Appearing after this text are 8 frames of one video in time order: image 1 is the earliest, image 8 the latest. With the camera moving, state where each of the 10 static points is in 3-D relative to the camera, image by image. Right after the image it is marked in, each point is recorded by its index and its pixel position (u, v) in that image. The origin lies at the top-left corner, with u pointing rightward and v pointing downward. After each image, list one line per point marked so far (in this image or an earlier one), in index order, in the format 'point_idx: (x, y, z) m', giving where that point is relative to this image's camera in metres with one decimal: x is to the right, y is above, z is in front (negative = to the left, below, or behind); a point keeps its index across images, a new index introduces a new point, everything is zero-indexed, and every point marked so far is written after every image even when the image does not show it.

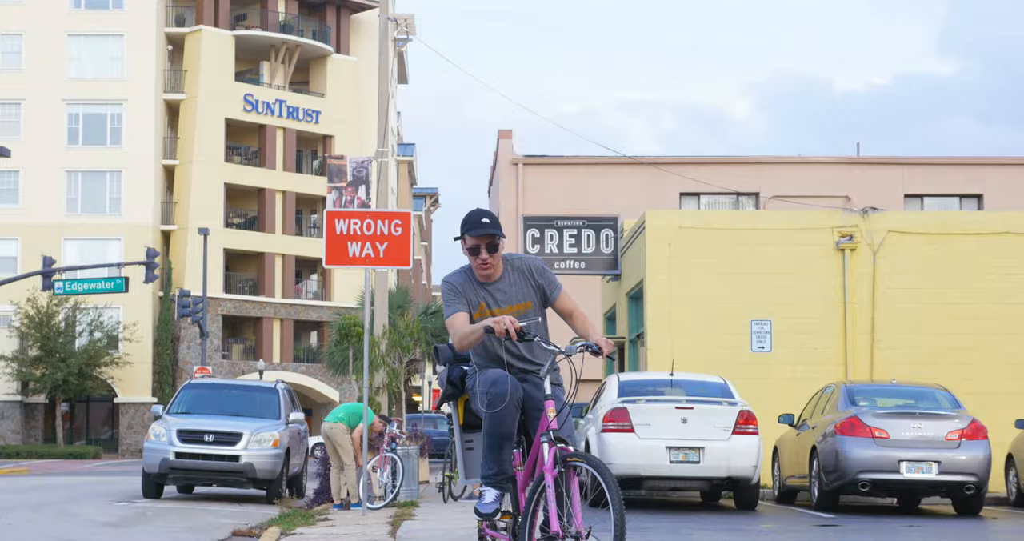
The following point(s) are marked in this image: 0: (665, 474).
0: (+1.3, -1.7, +14.5) m
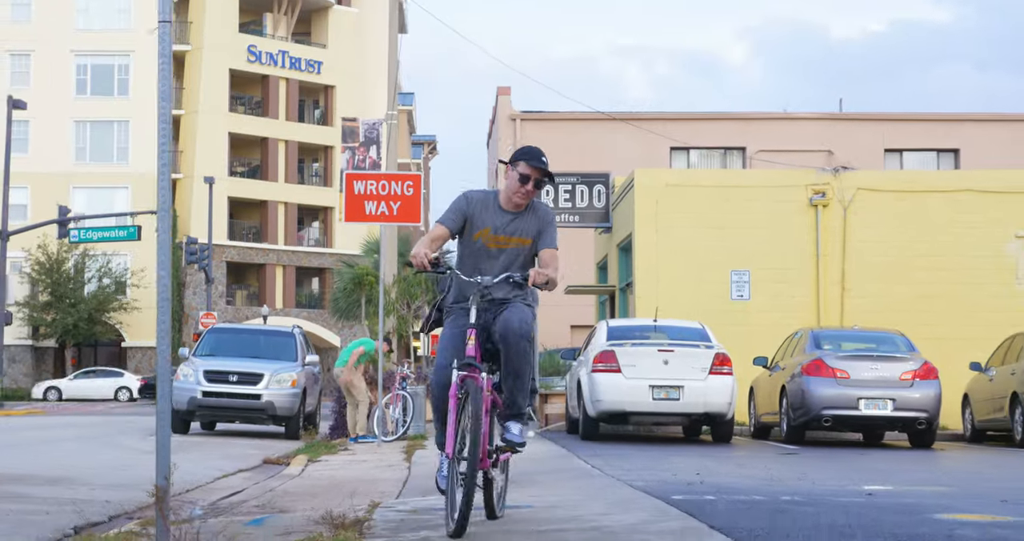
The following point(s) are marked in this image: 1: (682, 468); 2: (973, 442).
0: (+1.3, -1.3, +16.2) m
1: (+1.1, -1.3, +11.4) m
2: (+5.0, -1.9, +19.2) m
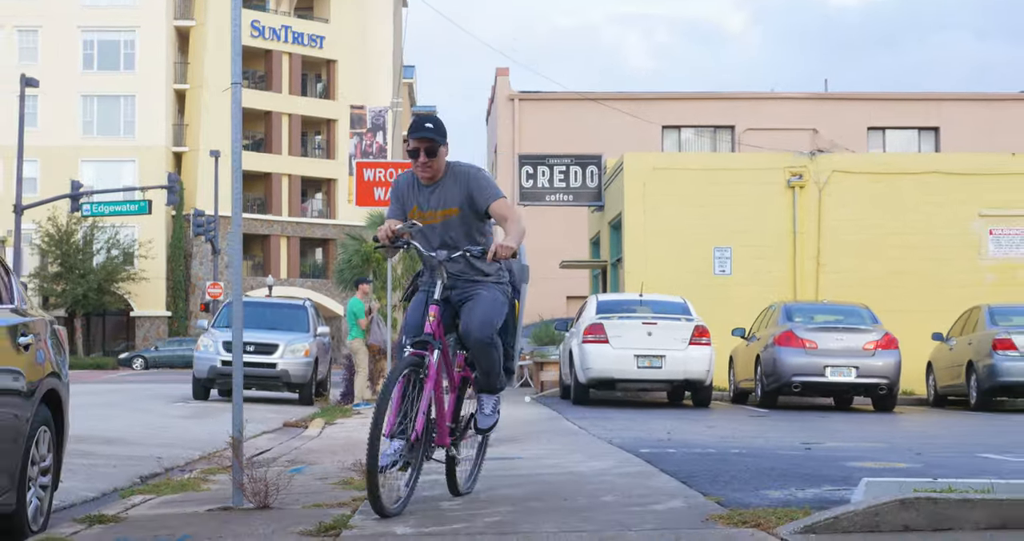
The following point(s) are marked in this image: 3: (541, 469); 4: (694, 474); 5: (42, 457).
0: (+1.2, -1.1, +17.8) m
1: (+1.1, -1.2, +12.9) m
2: (+5.0, -1.6, +20.8) m
3: (+0.1, -0.9, +8.4) m
4: (+0.8, -0.9, +7.4) m
5: (-1.7, -0.7, +6.4) m
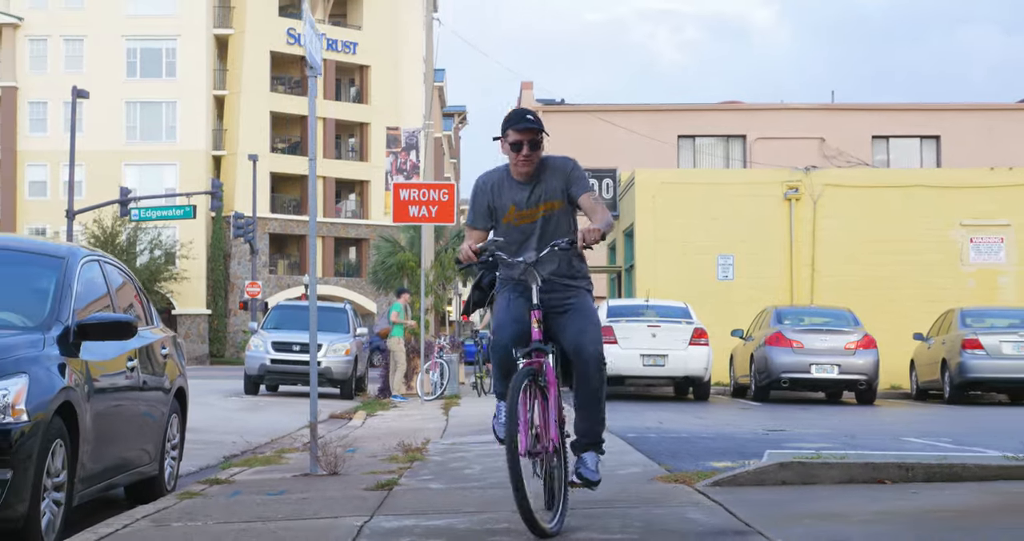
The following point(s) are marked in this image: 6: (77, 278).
0: (+1.5, -1.2, +20.0) m
1: (+1.2, -1.3, +15.2) m
2: (+5.3, -1.7, +23.0) m
3: (+0.2, -1.1, +10.7) m
4: (+0.8, -1.0, +9.7) m
5: (-1.7, -0.8, +8.7) m
6: (-1.8, 0.0, +7.4) m
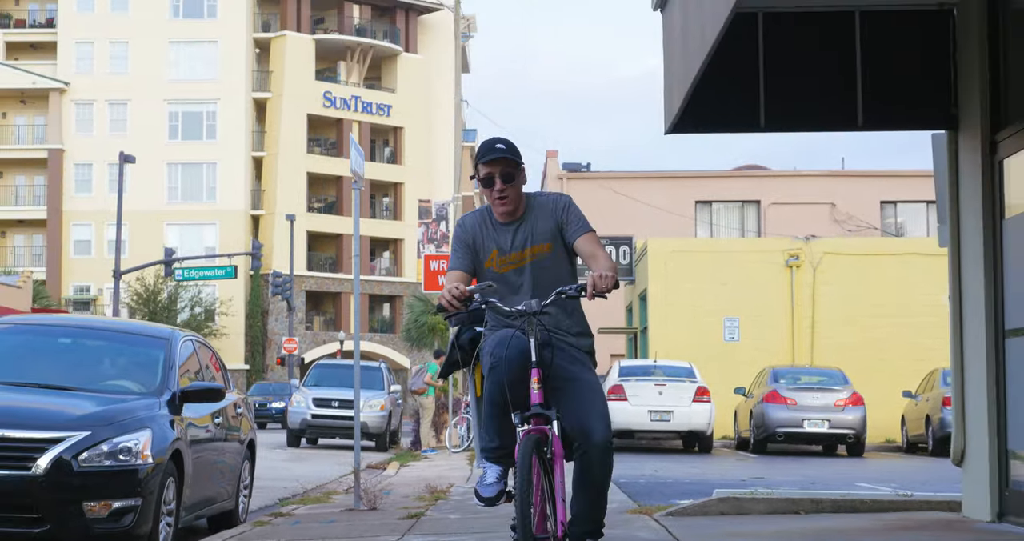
0: (+1.7, -2.0, +22.0) m
1: (+1.4, -1.9, +17.2) m
2: (+5.6, -2.6, +24.9) m
3: (+0.3, -1.6, +12.7) m
4: (+0.8, -1.5, +11.7) m
5: (-1.6, -1.3, +10.8) m
6: (-1.8, -0.5, +9.5) m
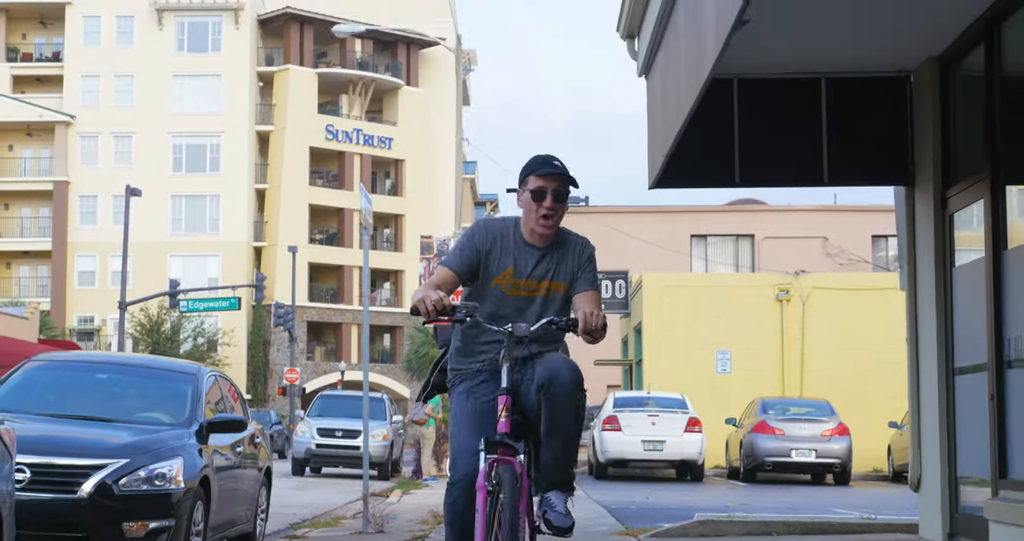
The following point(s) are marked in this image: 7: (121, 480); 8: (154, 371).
0: (+1.7, -2.4, +22.8) m
1: (+1.3, -2.3, +18.0) m
2: (+5.6, -3.1, +25.7) m
3: (+0.2, -1.9, +13.6) m
4: (+0.8, -1.8, +12.6) m
5: (-1.7, -1.5, +11.6) m
6: (-1.8, -0.7, +10.3) m
7: (-1.9, -1.0, +8.5) m
8: (-2.1, -0.6, +10.2) m
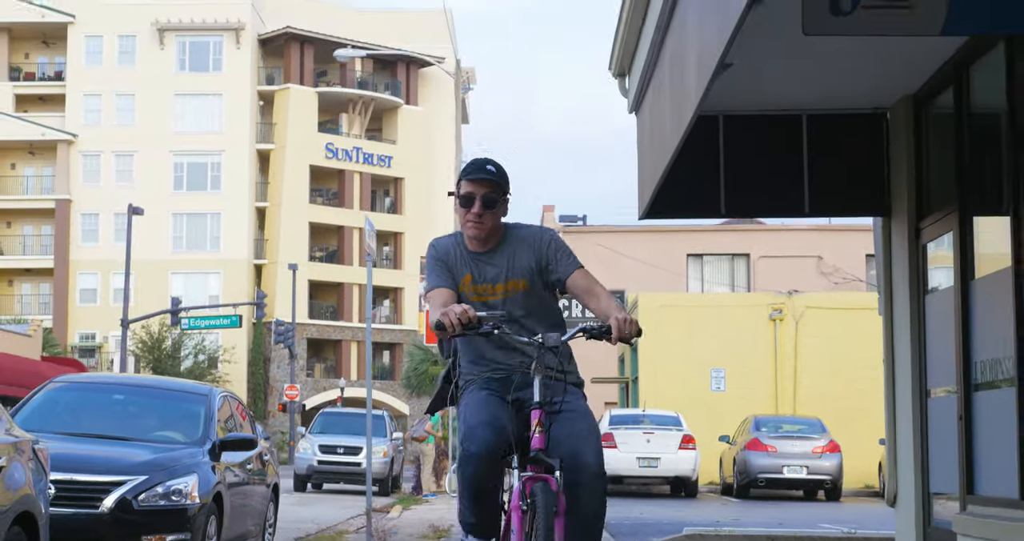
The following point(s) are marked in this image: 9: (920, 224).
0: (+1.7, -2.7, +23.3) m
1: (+1.3, -2.5, +18.5) m
2: (+5.5, -3.4, +26.2) m
3: (+0.2, -2.1, +14.1) m
4: (+0.8, -1.9, +13.1) m
5: (-1.7, -1.7, +12.1) m
6: (-1.8, -0.9, +10.8) m
7: (-1.9, -1.1, +9.0) m
8: (-2.1, -0.7, +10.7) m
9: (+2.3, +0.3, +9.9) m
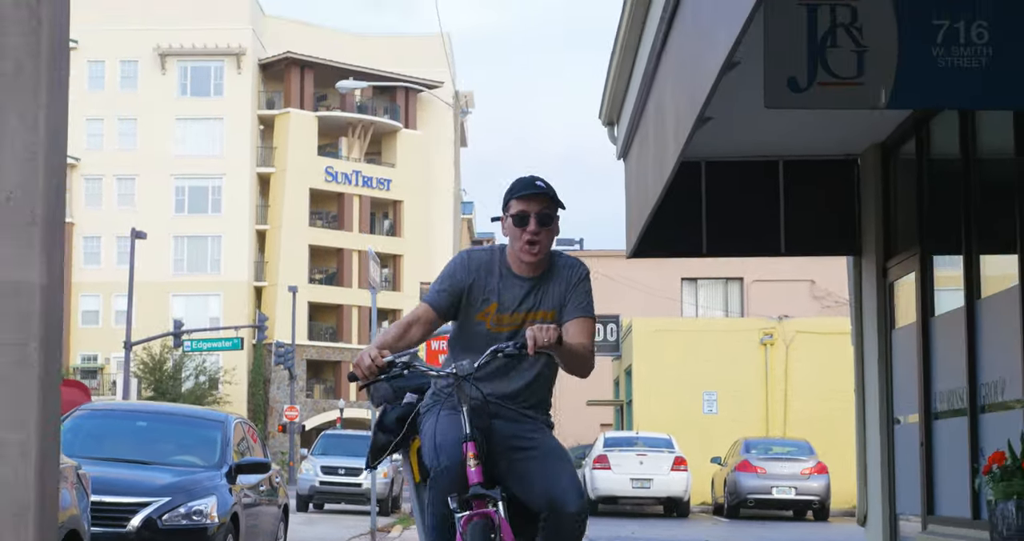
0: (+1.6, -3.1, +24.1) m
1: (+1.3, -2.8, +19.3) m
2: (+5.5, -3.8, +26.9) m
3: (+0.2, -2.3, +14.8) m
4: (+0.8, -2.2, +13.8) m
5: (-1.7, -1.9, +12.9) m
6: (-1.8, -1.1, +11.6) m
7: (-1.9, -1.4, +9.7) m
8: (-2.1, -1.0, +11.5) m
9: (+2.3, 0.0, +10.6) m
